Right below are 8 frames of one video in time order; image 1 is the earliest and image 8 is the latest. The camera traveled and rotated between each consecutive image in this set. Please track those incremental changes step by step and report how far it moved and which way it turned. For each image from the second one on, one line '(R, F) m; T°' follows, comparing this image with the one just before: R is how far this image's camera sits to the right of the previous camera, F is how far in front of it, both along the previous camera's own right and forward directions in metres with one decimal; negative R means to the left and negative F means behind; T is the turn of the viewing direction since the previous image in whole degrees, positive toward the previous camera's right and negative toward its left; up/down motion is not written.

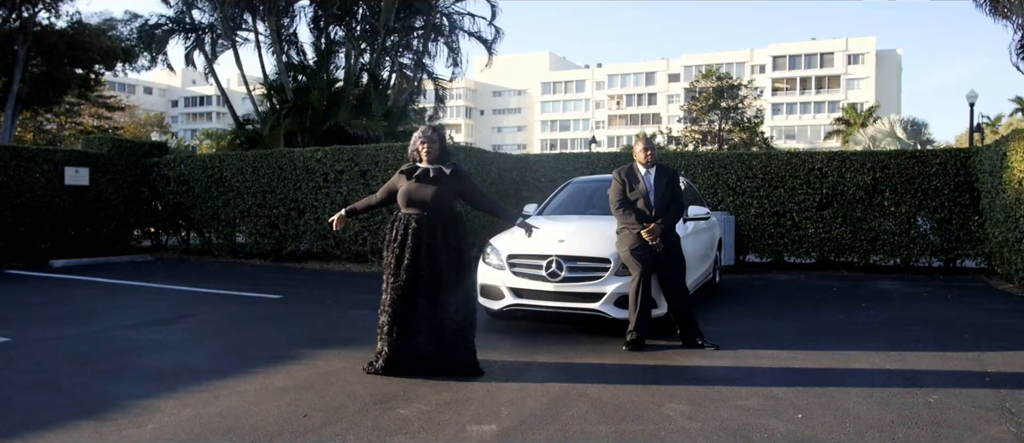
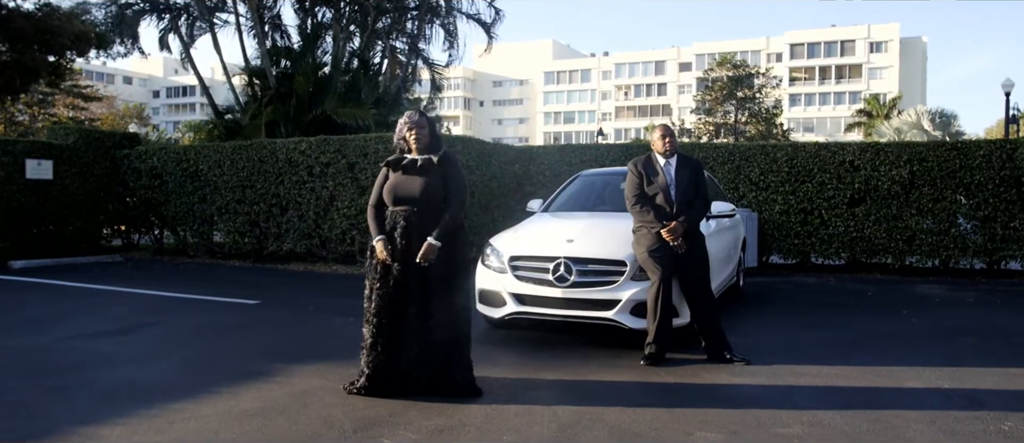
(0.0, +1.1) m; 0°
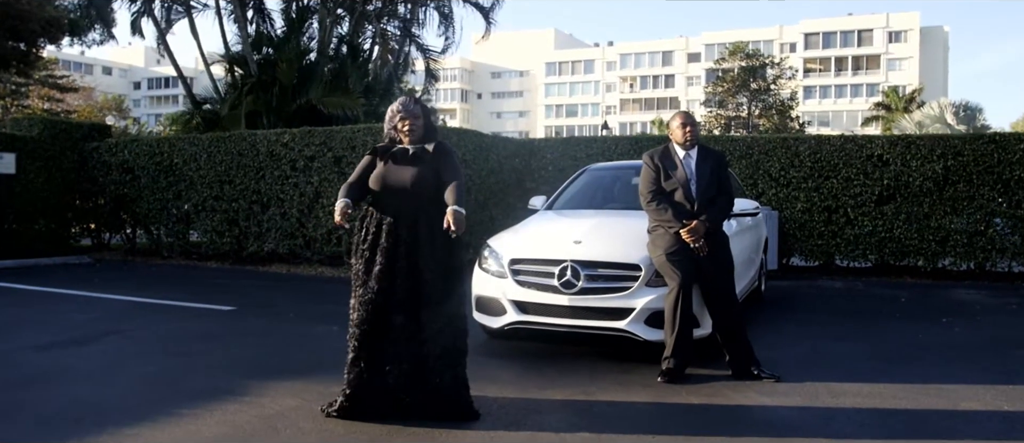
(0.0, +0.9) m; 0°
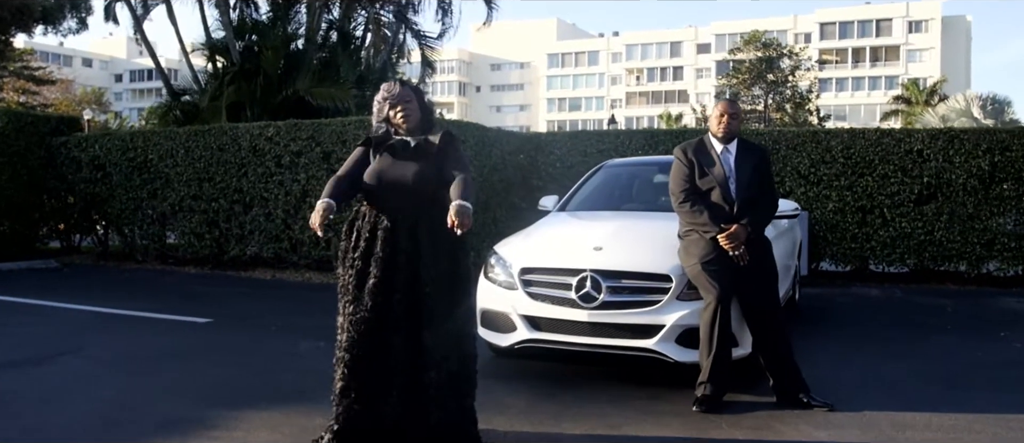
(-0.1, +1.0) m; 0°
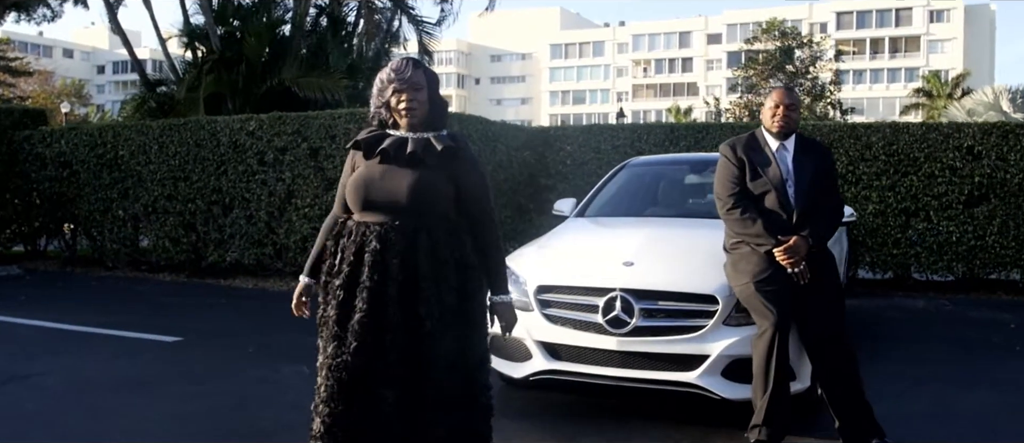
(-0.1, +1.0) m; 0°
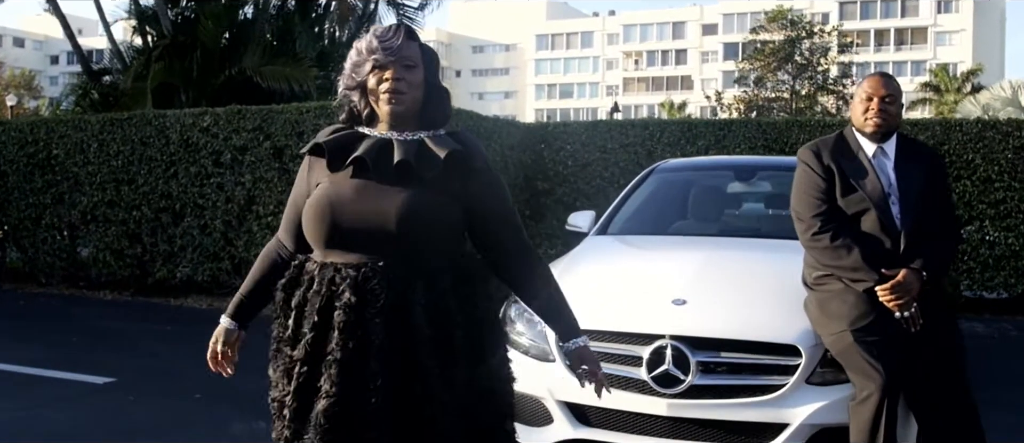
(-0.1, +1.2) m; +1°
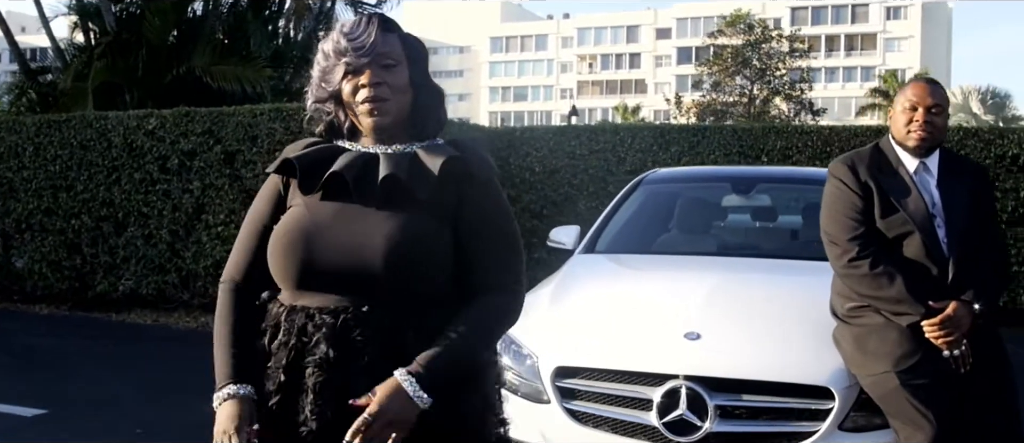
(-0.2, +0.5) m; +3°
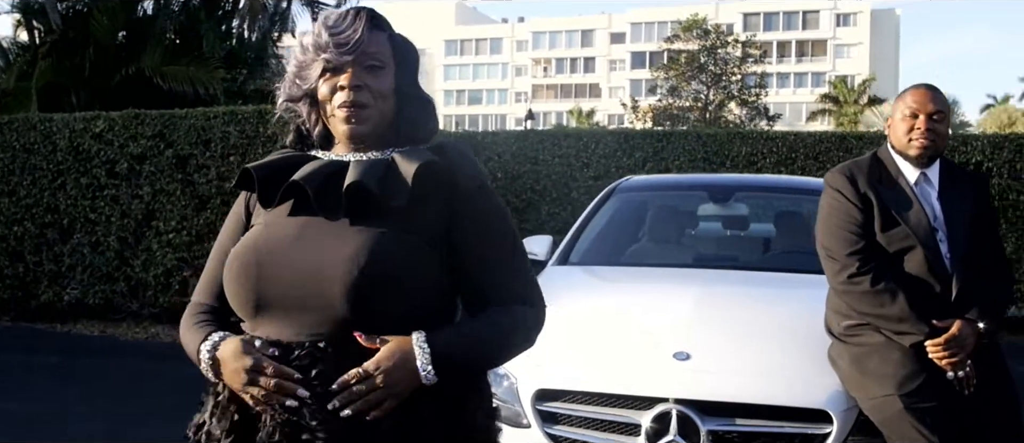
(-0.1, +0.2) m; +2°
